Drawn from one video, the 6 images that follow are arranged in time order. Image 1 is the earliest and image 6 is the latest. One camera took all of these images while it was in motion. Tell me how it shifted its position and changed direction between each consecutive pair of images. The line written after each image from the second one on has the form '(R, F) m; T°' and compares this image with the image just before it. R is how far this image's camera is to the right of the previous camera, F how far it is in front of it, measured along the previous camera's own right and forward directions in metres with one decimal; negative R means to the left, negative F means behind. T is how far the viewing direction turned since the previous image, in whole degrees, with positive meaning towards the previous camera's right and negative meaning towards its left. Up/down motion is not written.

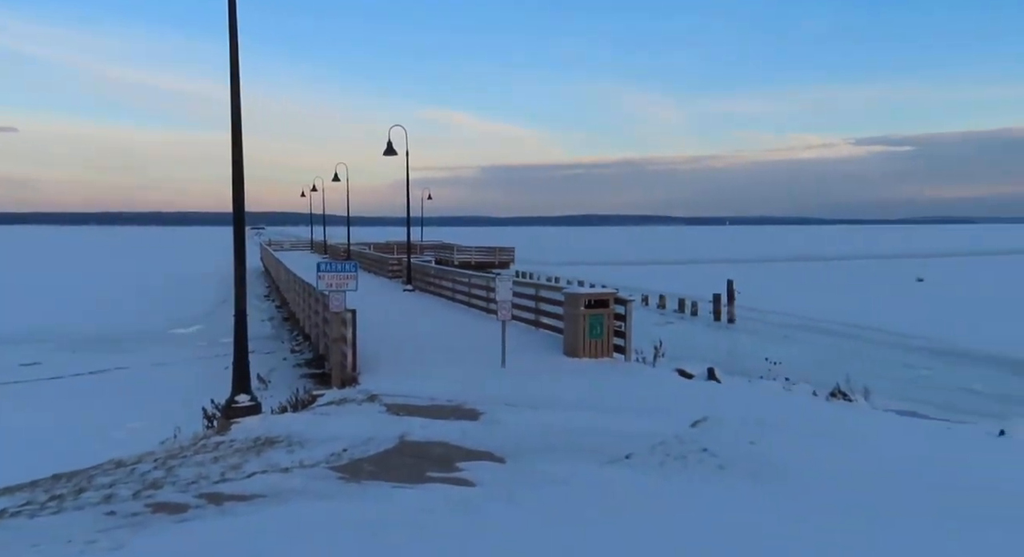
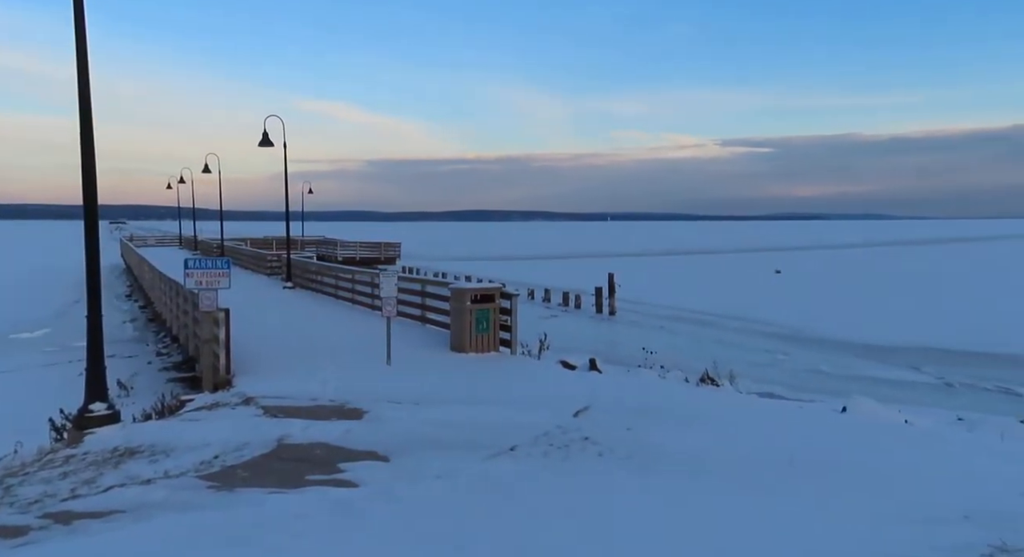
(0.0, +0.2) m; +7°
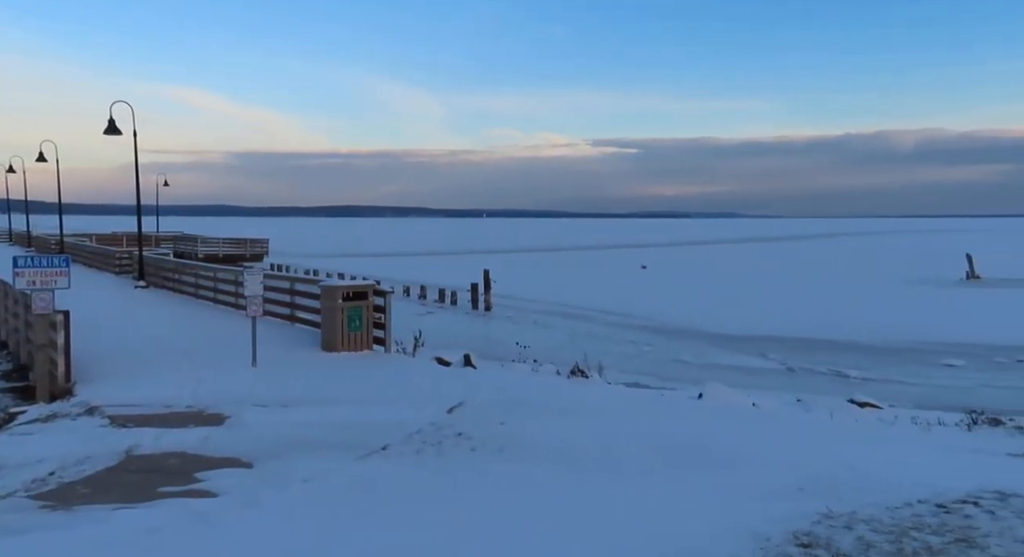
(0.0, +0.2) m; +8°
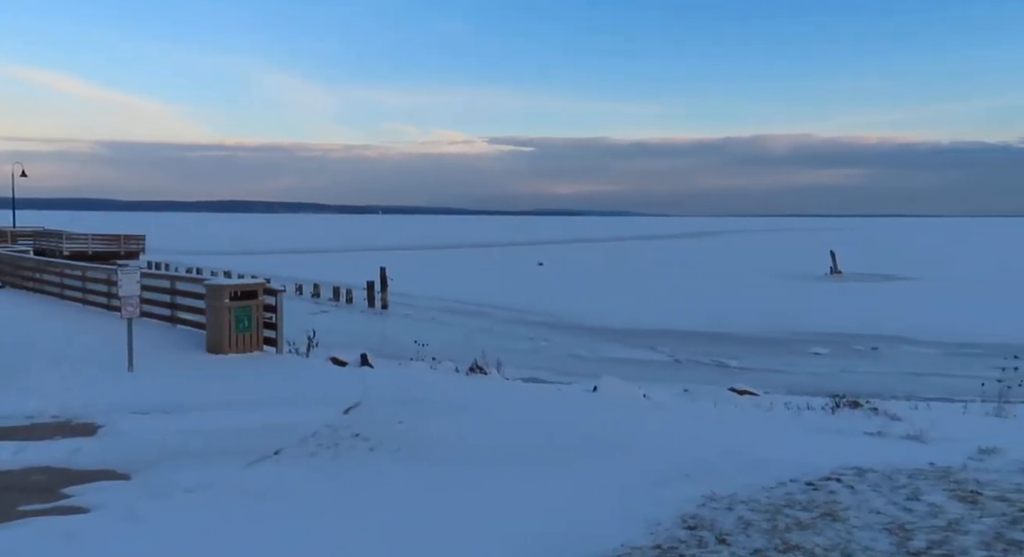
(+0.1, -0.1) m; +7°
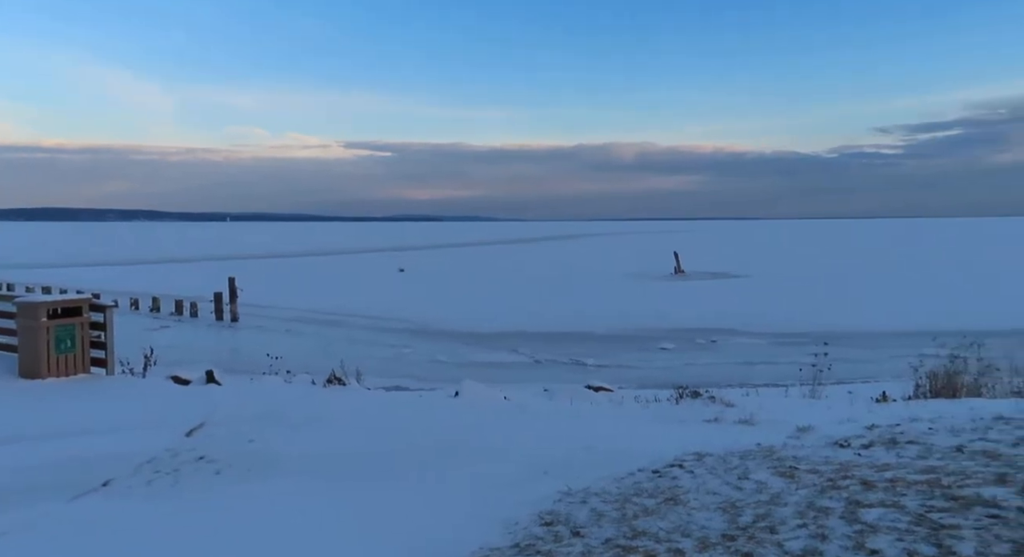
(+0.1, -0.2) m; +9°
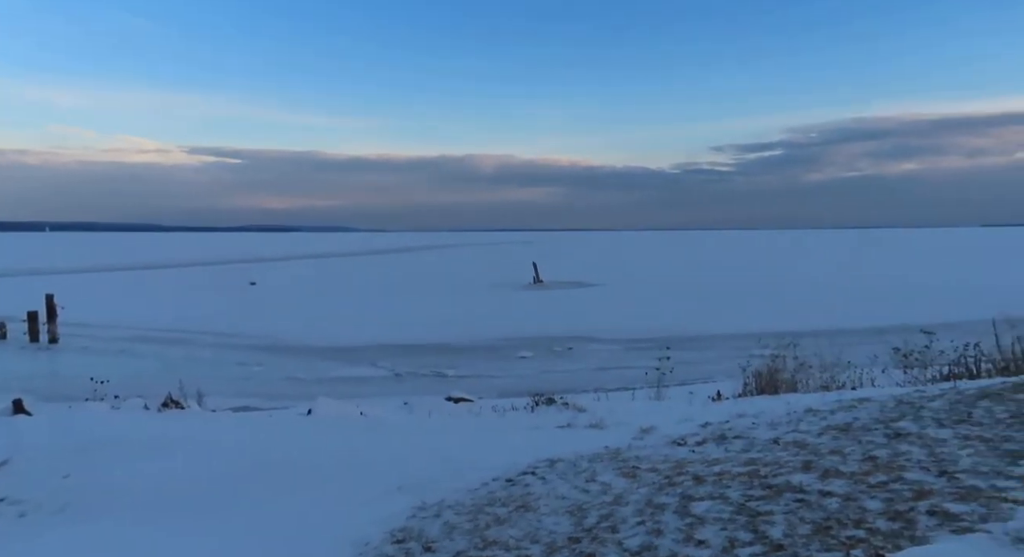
(+0.1, 0.0) m; +9°
